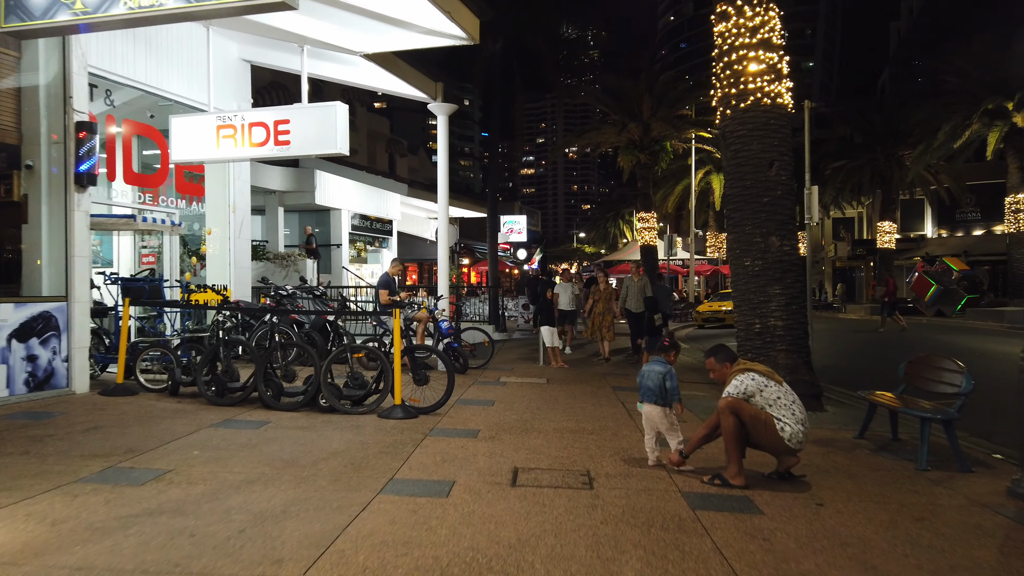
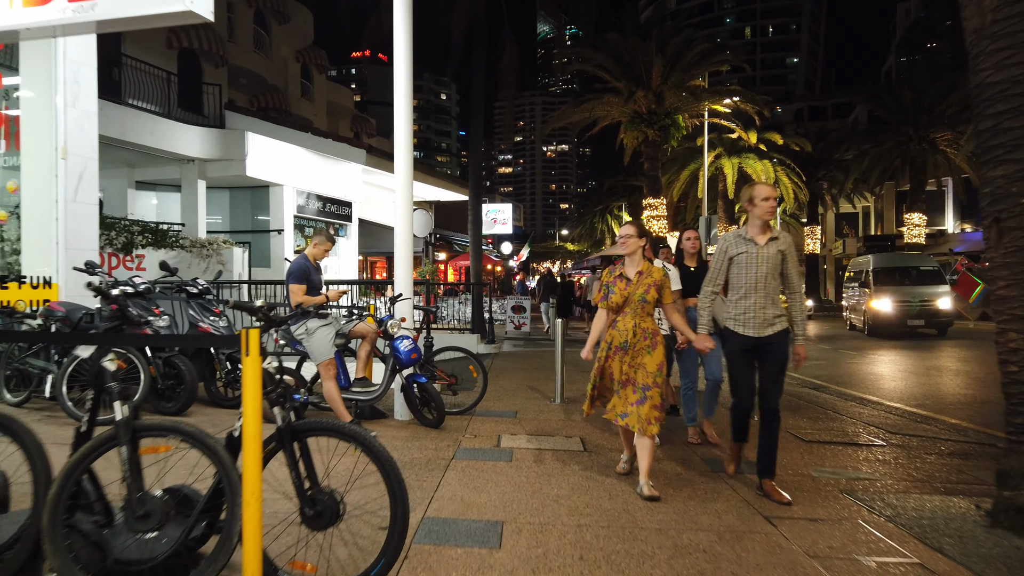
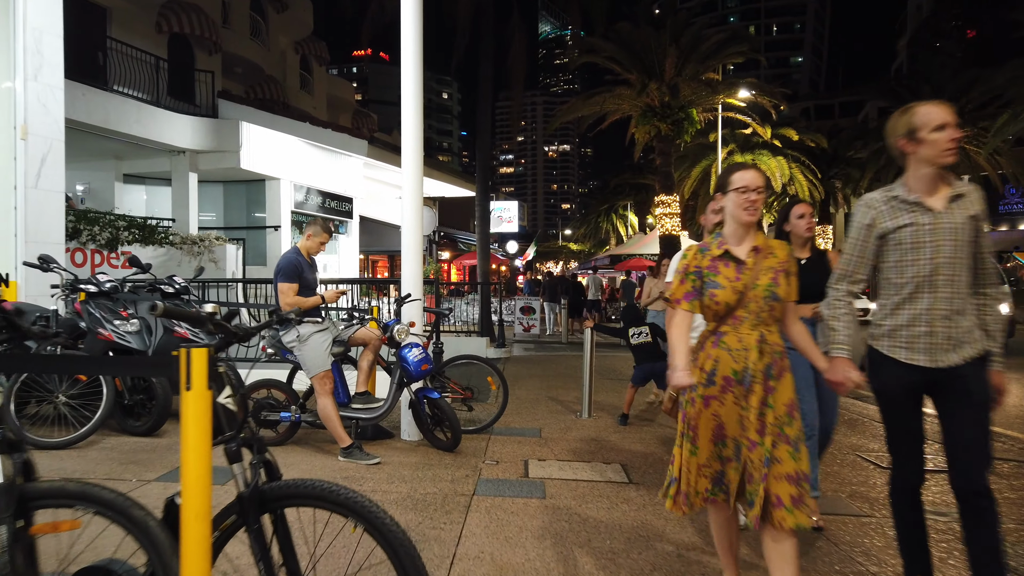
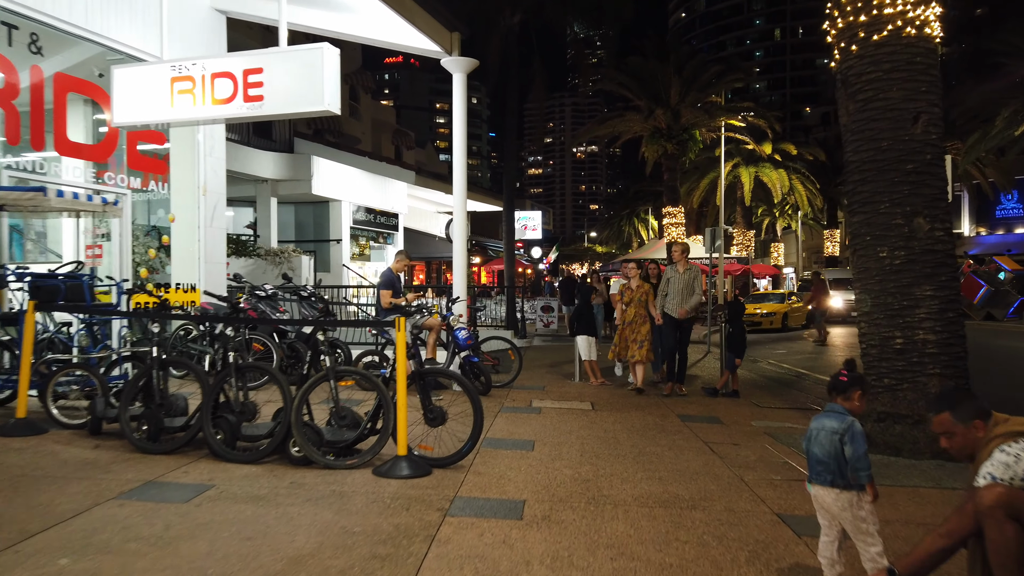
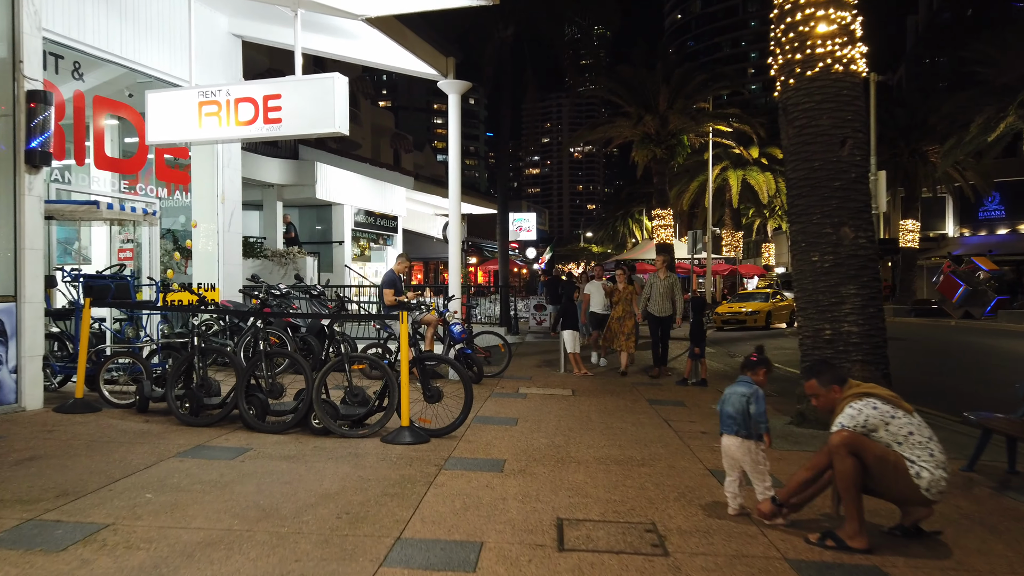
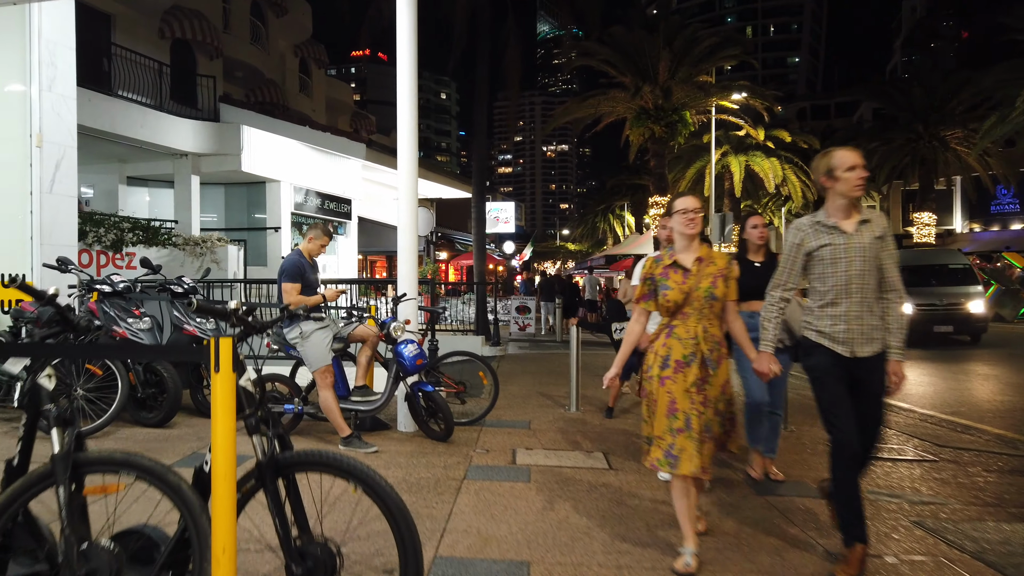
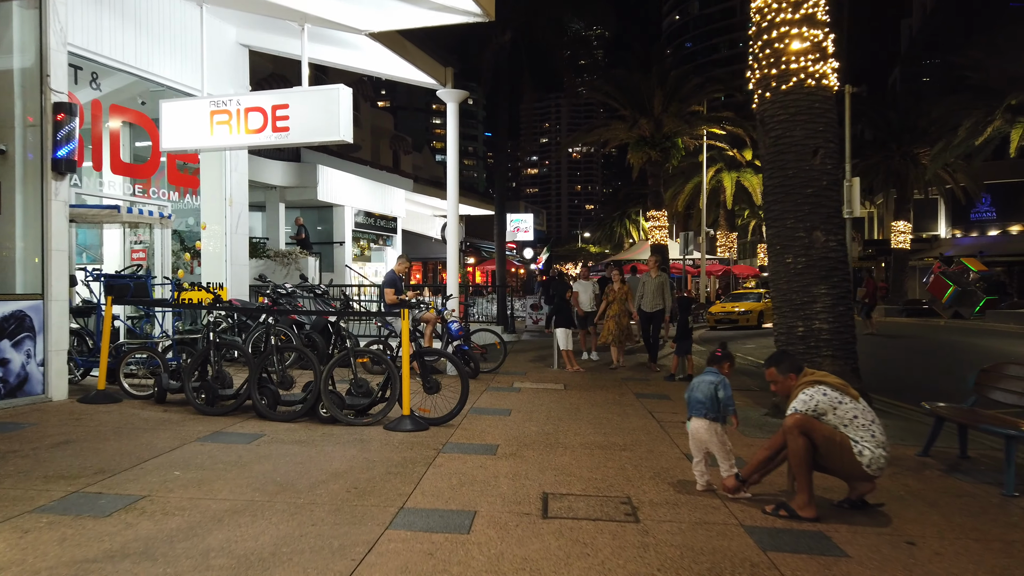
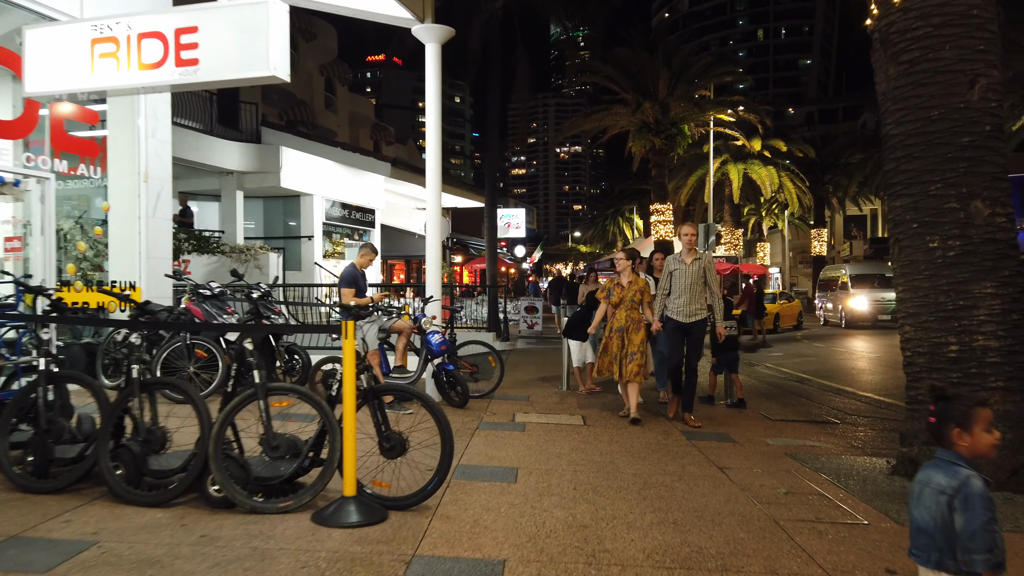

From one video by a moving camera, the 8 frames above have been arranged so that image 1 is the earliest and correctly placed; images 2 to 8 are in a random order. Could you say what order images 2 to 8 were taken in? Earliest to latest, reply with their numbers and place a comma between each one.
7, 5, 4, 8, 2, 6, 3
